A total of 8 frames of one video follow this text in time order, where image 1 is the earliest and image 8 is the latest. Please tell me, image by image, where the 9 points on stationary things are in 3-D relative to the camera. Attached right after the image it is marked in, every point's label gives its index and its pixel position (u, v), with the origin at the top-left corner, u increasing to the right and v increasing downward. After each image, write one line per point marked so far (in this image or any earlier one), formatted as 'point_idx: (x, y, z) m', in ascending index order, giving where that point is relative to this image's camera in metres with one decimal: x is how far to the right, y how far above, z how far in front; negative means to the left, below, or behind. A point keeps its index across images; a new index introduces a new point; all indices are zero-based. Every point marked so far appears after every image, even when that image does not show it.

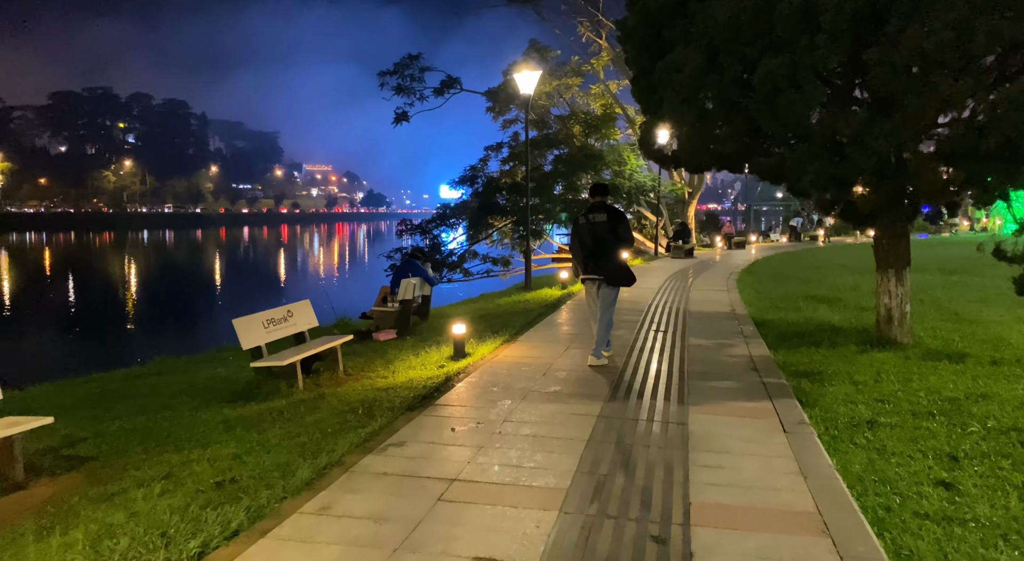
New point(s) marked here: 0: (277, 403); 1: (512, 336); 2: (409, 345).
0: (-2.4, -1.2, +6.9) m
1: (0.0, -0.8, +9.2) m
2: (-1.4, -0.9, +9.7) m
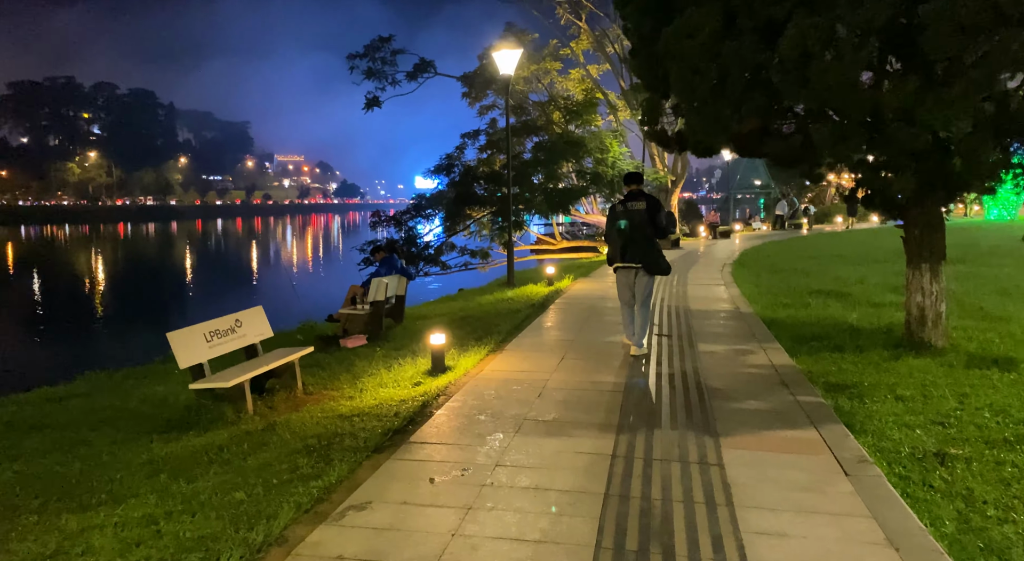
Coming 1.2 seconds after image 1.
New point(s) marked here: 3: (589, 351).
0: (-2.4, -1.3, +5.7) m
1: (-0.2, -0.8, +8.1) m
2: (-1.6, -0.9, +8.5) m
3: (+0.9, -0.8, +7.8) m
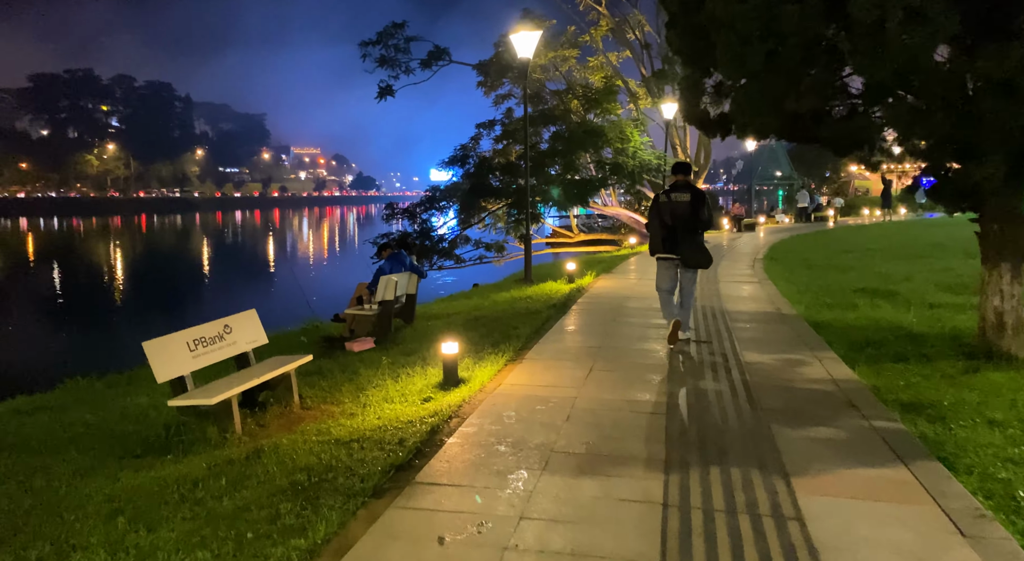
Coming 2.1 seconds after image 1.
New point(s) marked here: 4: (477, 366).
0: (-2.3, -1.3, +4.9) m
1: (+0.1, -0.8, +7.3) m
2: (-1.4, -0.9, +7.7) m
3: (+1.1, -0.8, +6.9) m
4: (-0.3, -0.8, +6.7) m
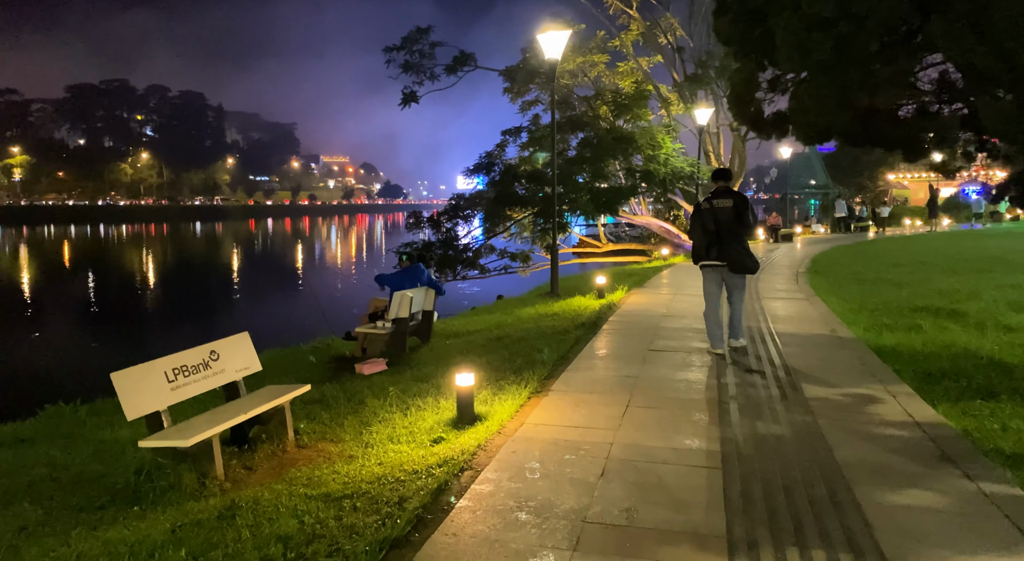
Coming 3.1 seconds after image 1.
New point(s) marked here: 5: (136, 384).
0: (-2.1, -1.5, +4.2) m
1: (+0.3, -0.9, +6.4) m
2: (-1.1, -1.1, +6.9) m
3: (+1.3, -1.0, +6.0) m
4: (-0.1, -1.0, +5.9) m
5: (-2.7, -0.7, +4.9) m
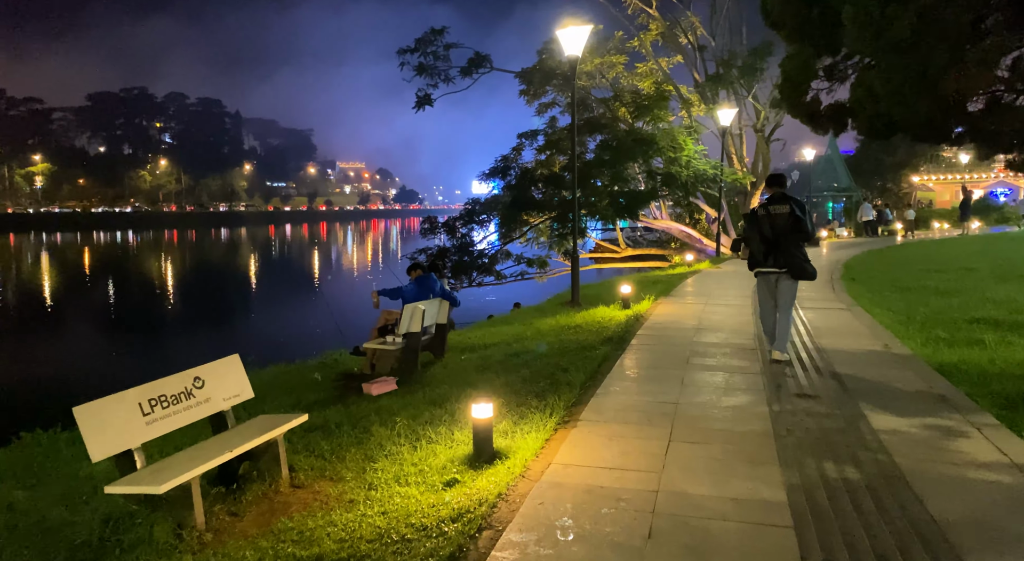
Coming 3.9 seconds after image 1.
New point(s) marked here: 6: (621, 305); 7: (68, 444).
0: (-2.0, -1.6, +3.5) m
1: (+0.5, -1.1, +5.7) m
2: (-0.9, -1.2, +6.2) m
3: (+1.5, -1.1, +5.3) m
4: (0.0, -1.1, +5.2) m
5: (-2.6, -0.9, +4.3) m
6: (+1.9, -0.4, +11.7) m
7: (-4.1, -1.5, +6.3) m
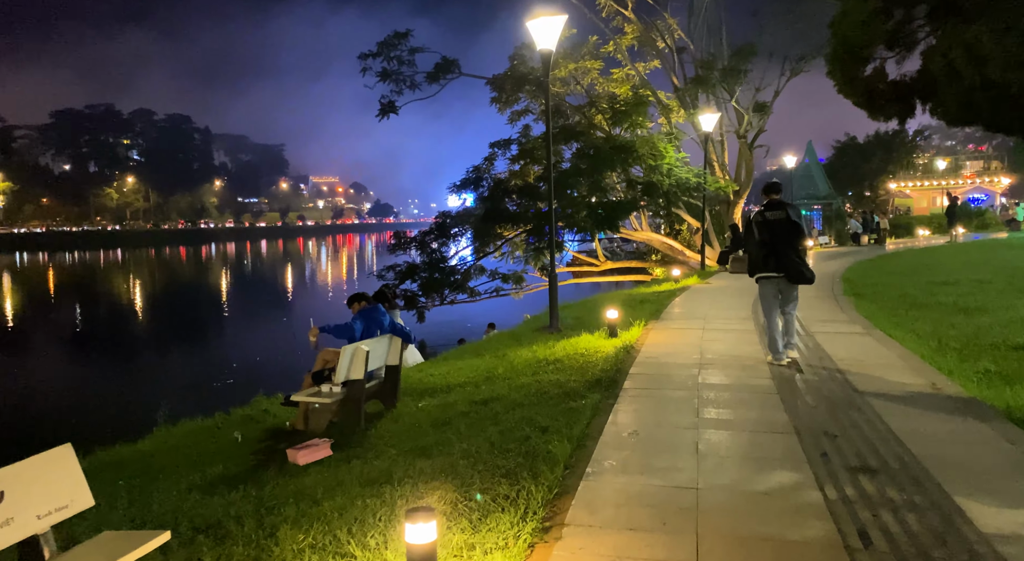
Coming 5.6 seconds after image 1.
0: (-2.2, -1.8, +1.8) m
1: (+0.2, -1.3, +4.1) m
2: (-1.2, -1.5, +4.6) m
3: (+1.3, -1.4, +3.7) m
4: (-0.2, -1.4, +3.6) m
5: (-2.8, -1.2, +2.6) m
6: (+1.4, -0.8, +10.1) m
7: (-4.3, -1.8, +4.5) m
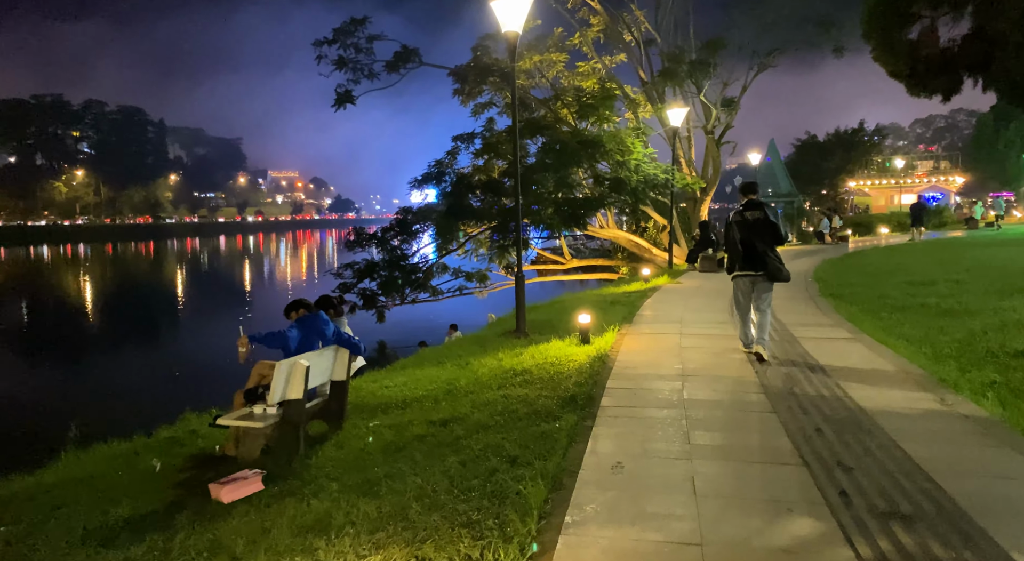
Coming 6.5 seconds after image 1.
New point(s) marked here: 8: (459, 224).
0: (-2.2, -1.9, +0.9) m
1: (+0.1, -1.4, +3.3) m
2: (-1.4, -1.6, +3.7) m
3: (+1.1, -1.4, +2.9) m
4: (-0.3, -1.5, +2.7) m
5: (-2.9, -1.2, +1.6) m
6: (+0.9, -0.8, +9.4) m
7: (-4.5, -1.9, +3.4) m
8: (-1.4, +1.4, +17.6) m
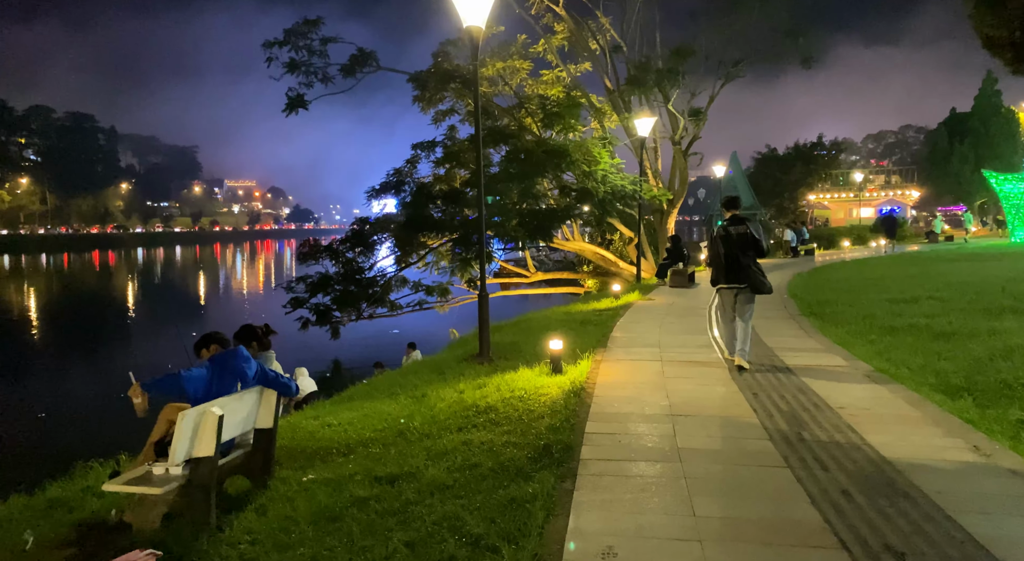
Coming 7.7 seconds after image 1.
0: (-2.2, -2.0, -0.3) m
1: (-0.1, -1.5, +2.2) m
2: (-1.5, -1.8, +2.5) m
3: (+1.0, -1.6, +1.9) m
4: (-0.4, -1.6, +1.7) m
5: (-2.9, -1.4, +0.4) m
6: (+0.4, -1.1, +8.3) m
7: (-4.6, -2.0, +2.1) m
8: (-2.3, +1.0, +16.5) m
